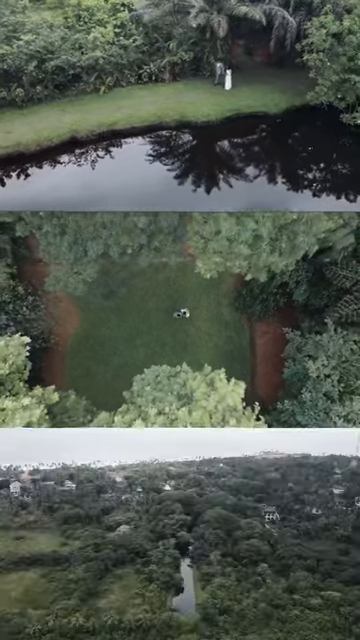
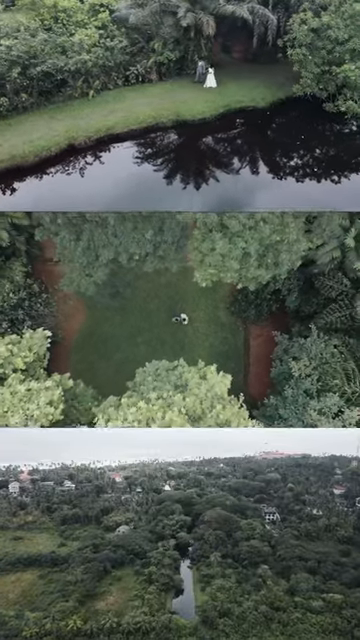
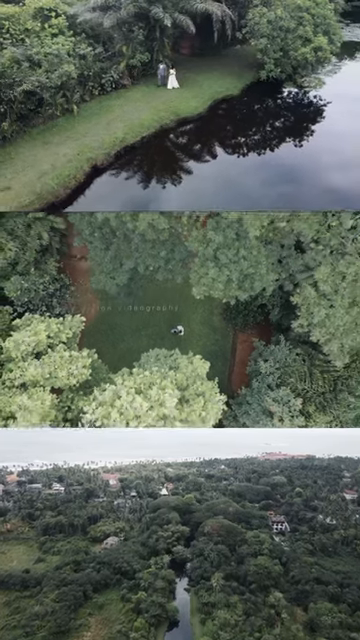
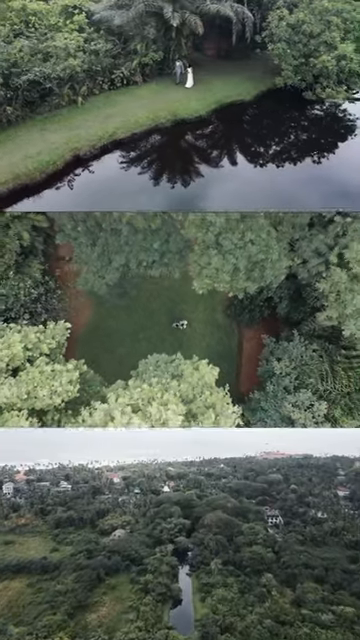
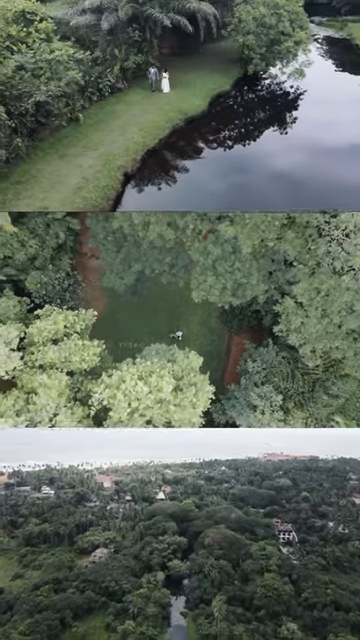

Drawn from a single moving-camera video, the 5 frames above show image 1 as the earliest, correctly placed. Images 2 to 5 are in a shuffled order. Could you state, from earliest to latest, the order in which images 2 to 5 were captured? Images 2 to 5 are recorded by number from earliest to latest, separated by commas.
2, 4, 3, 5
